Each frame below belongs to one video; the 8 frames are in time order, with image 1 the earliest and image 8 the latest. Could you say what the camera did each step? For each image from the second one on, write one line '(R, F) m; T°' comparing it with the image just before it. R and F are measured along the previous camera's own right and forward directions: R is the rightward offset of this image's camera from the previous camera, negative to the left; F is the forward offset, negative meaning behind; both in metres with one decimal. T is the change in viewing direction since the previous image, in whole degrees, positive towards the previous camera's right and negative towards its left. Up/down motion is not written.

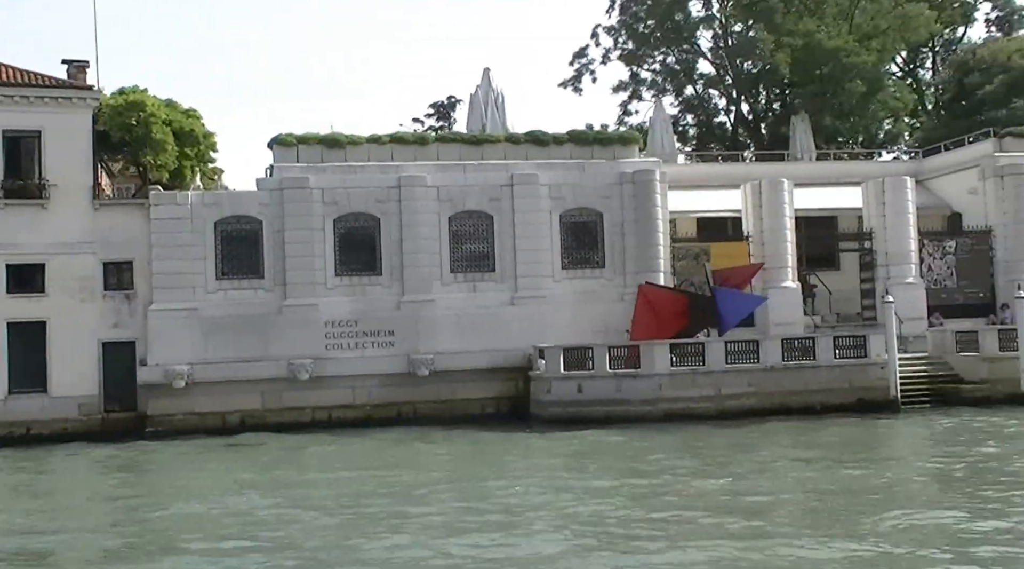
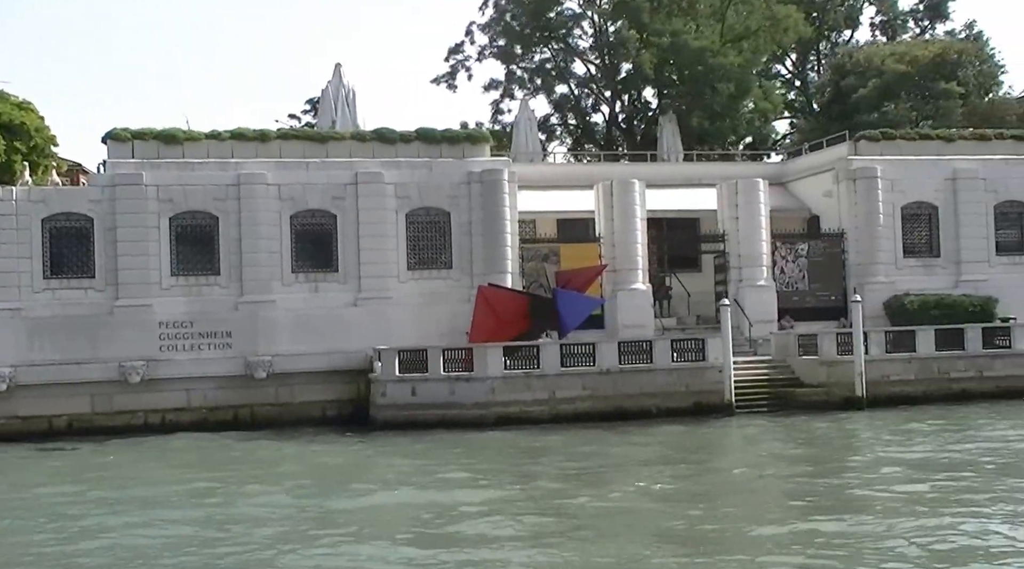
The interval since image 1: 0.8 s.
(+2.0, +0.5) m; +3°
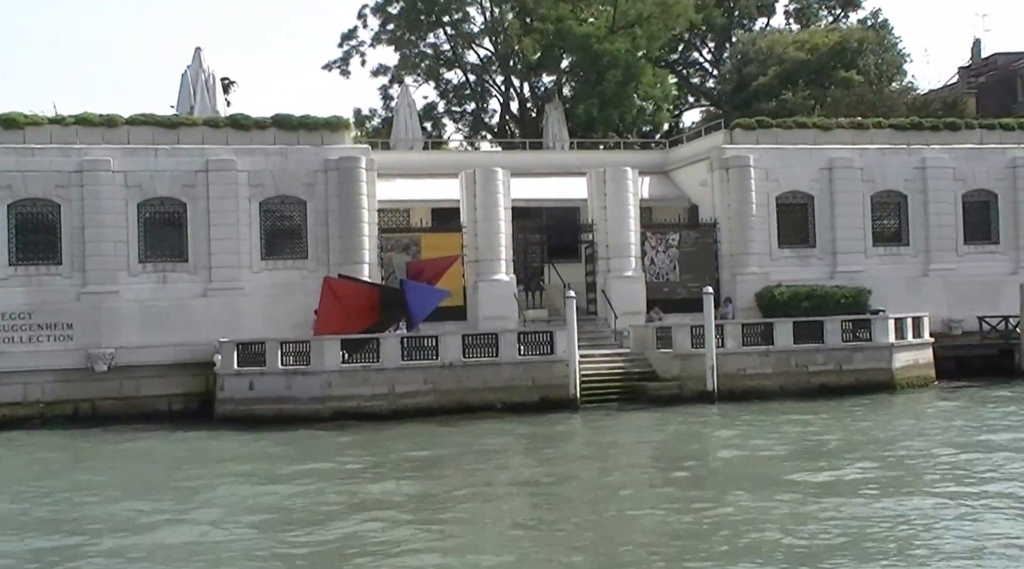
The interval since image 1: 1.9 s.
(+2.5, +0.9) m; +1°
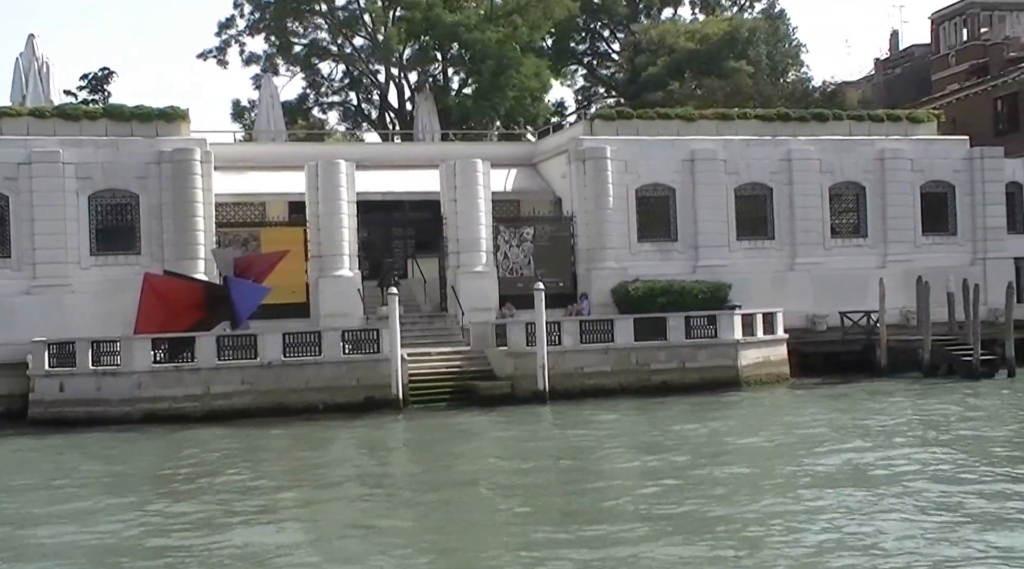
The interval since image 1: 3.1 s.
(+2.8, +1.1) m; +2°
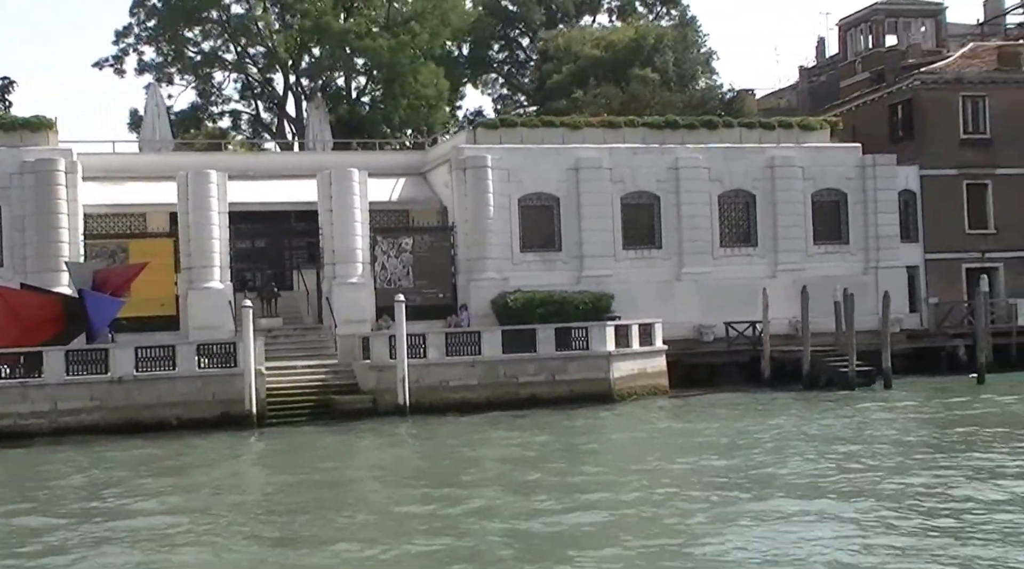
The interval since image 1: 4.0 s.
(+2.0, +0.5) m; +2°
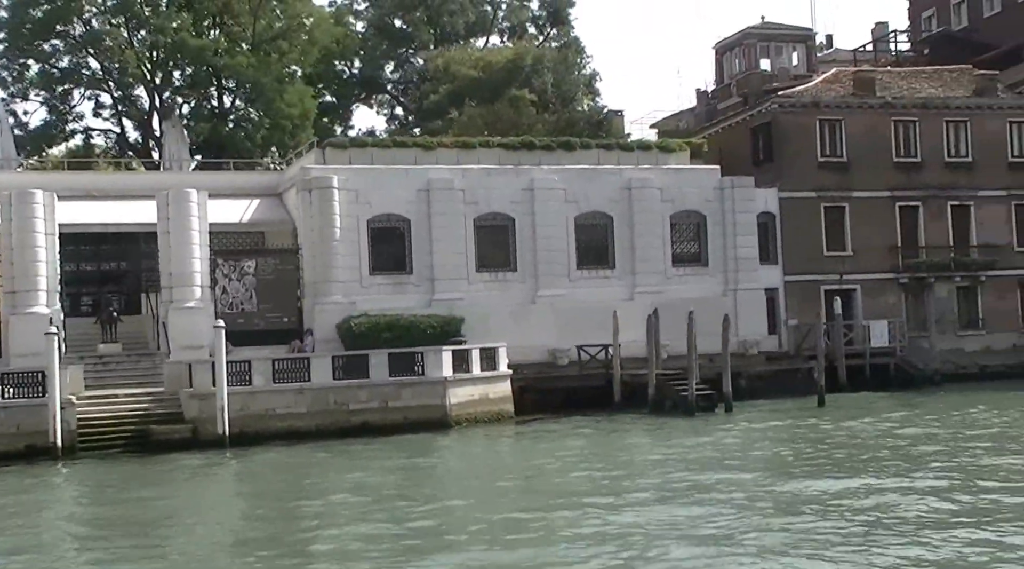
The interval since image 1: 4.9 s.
(+2.2, +0.6) m; +2°
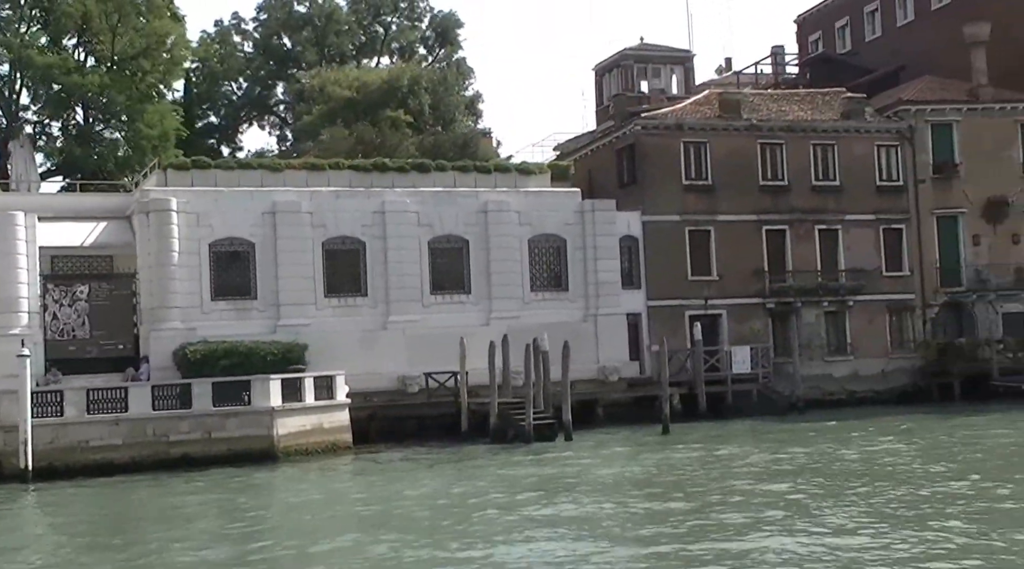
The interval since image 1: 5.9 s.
(+2.3, +0.9) m; +2°
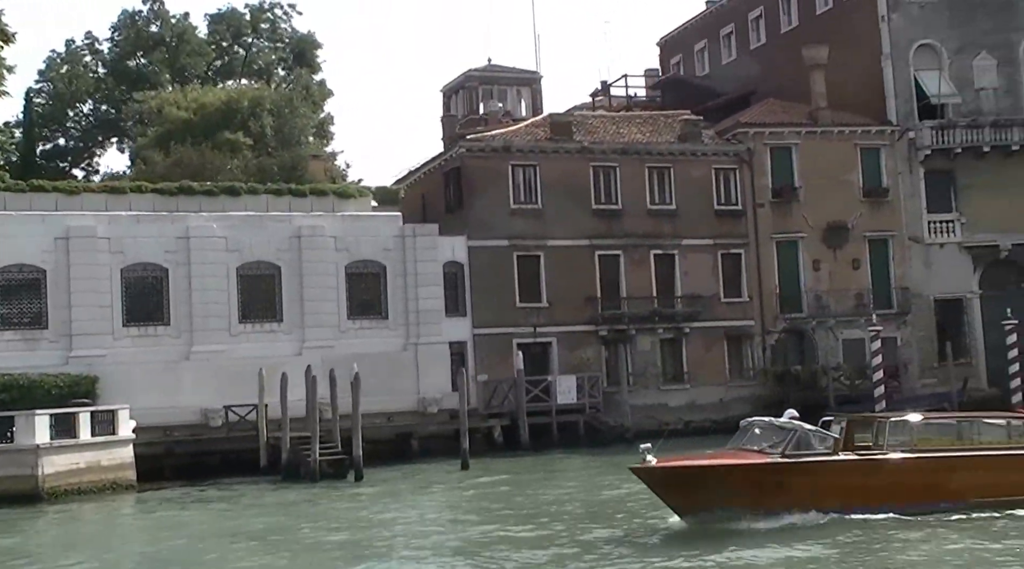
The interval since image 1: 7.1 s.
(+2.8, +1.3) m; +3°
